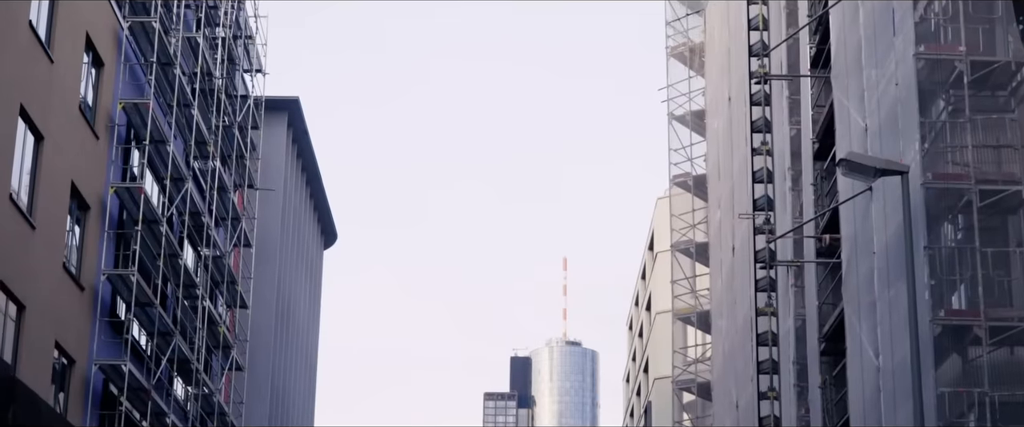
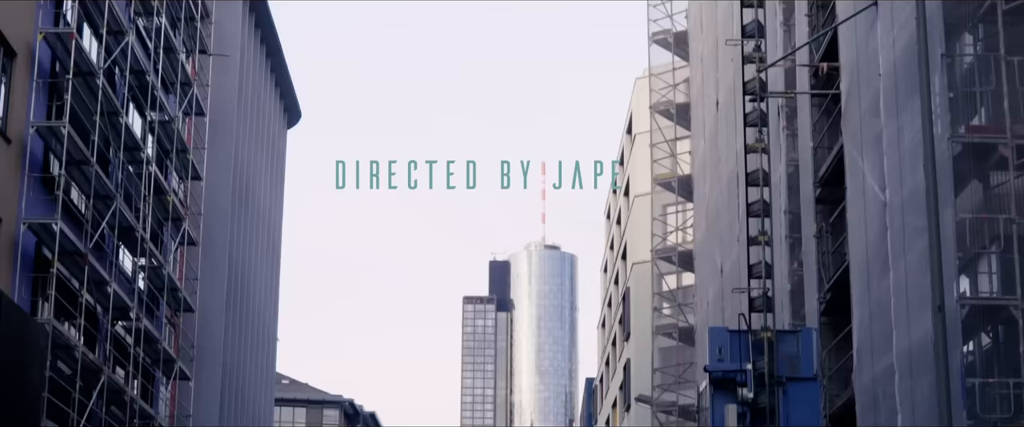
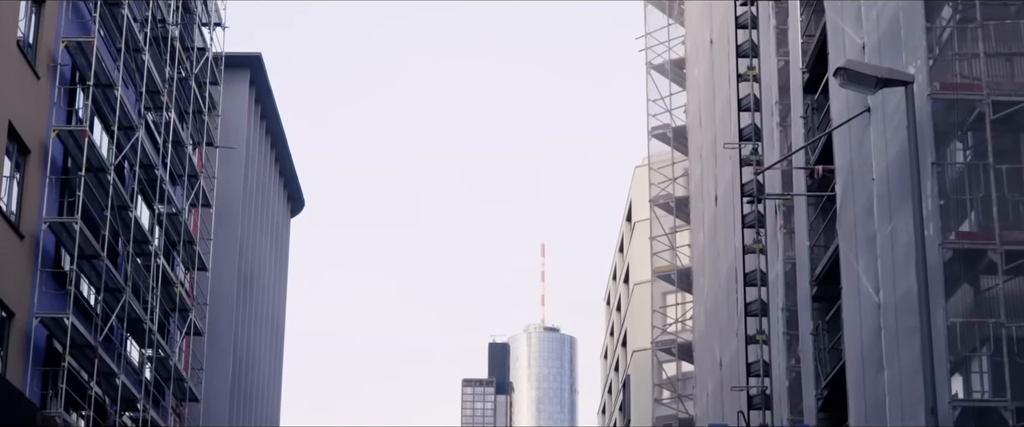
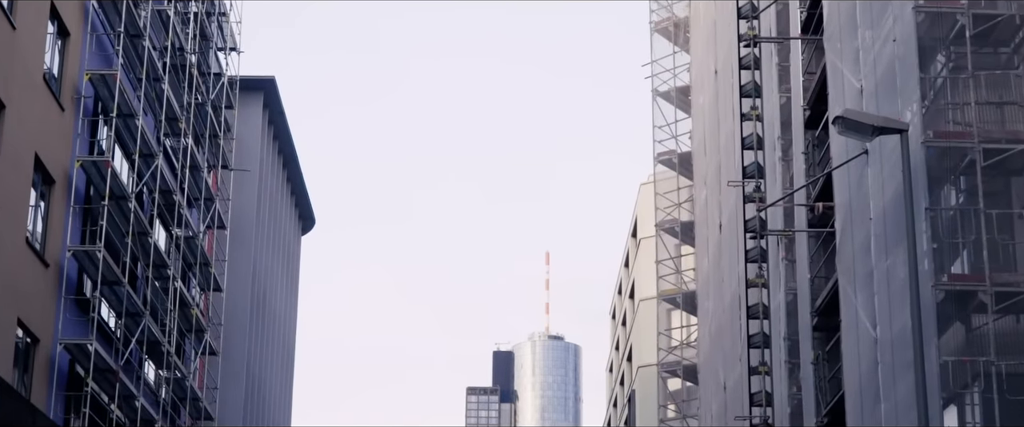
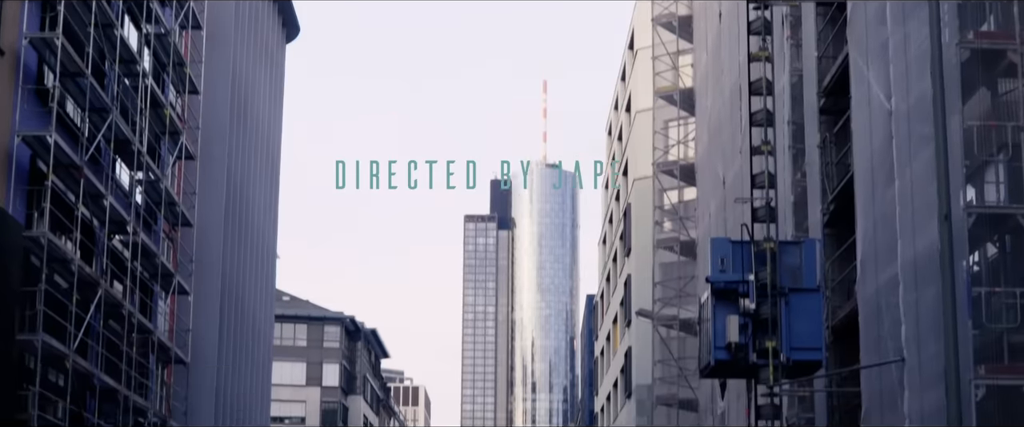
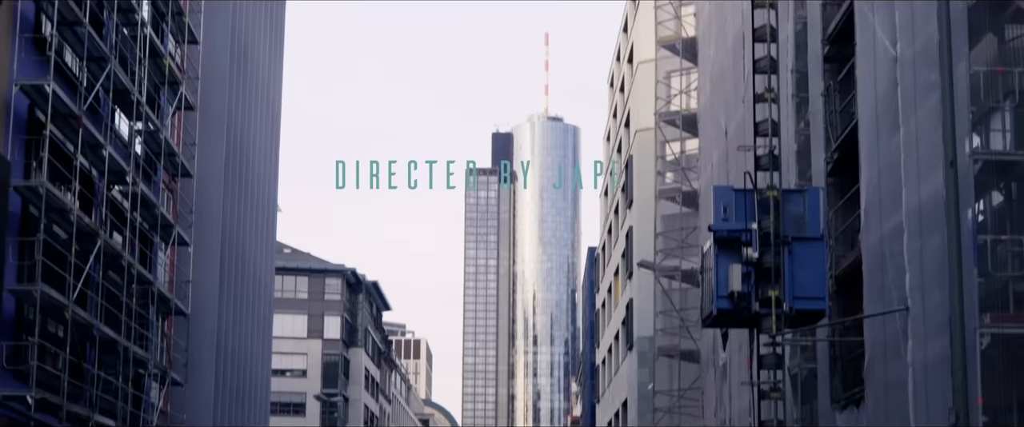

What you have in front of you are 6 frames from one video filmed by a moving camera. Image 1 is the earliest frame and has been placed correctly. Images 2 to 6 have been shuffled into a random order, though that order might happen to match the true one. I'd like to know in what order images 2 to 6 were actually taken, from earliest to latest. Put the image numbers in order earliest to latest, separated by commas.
4, 3, 2, 5, 6
